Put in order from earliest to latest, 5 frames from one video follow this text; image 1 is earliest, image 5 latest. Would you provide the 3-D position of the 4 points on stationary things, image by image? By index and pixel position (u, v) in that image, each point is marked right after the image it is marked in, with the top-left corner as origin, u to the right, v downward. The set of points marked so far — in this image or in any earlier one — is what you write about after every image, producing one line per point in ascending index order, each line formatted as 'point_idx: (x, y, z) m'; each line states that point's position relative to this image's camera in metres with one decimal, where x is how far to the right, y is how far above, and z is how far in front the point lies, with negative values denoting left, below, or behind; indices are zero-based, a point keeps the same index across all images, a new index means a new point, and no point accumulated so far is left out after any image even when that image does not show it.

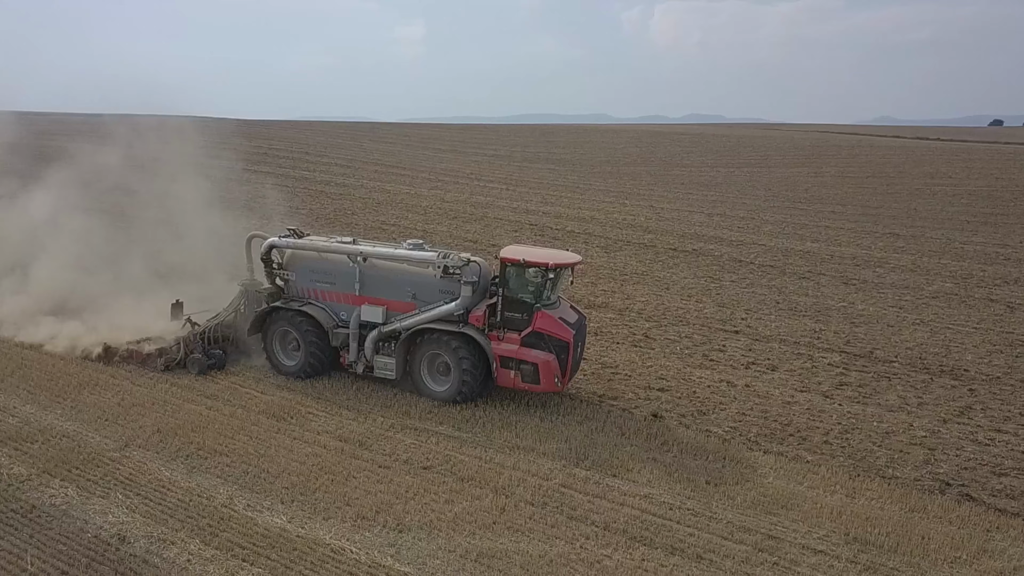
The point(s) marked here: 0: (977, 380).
0: (+5.8, -1.2, +10.6) m
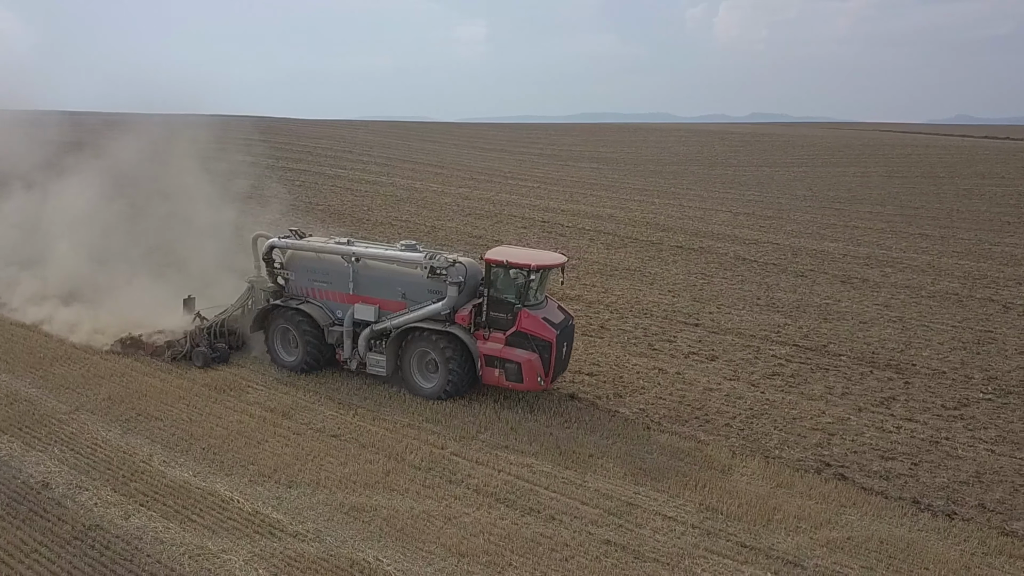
0: (+5.2, -1.1, +10.8) m
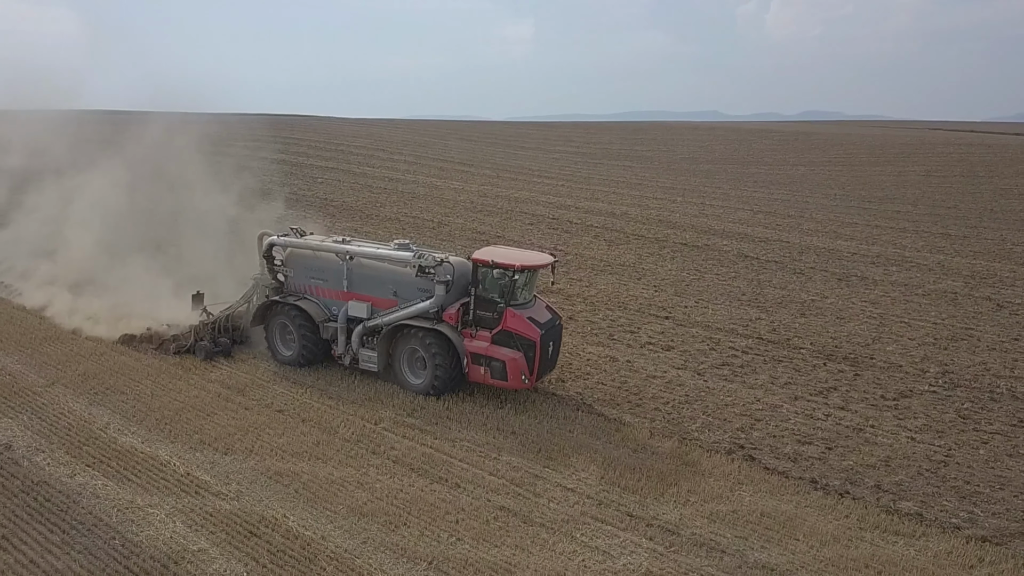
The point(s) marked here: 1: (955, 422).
0: (+4.7, -1.0, +11.0) m
1: (+4.8, -1.4, +9.0) m
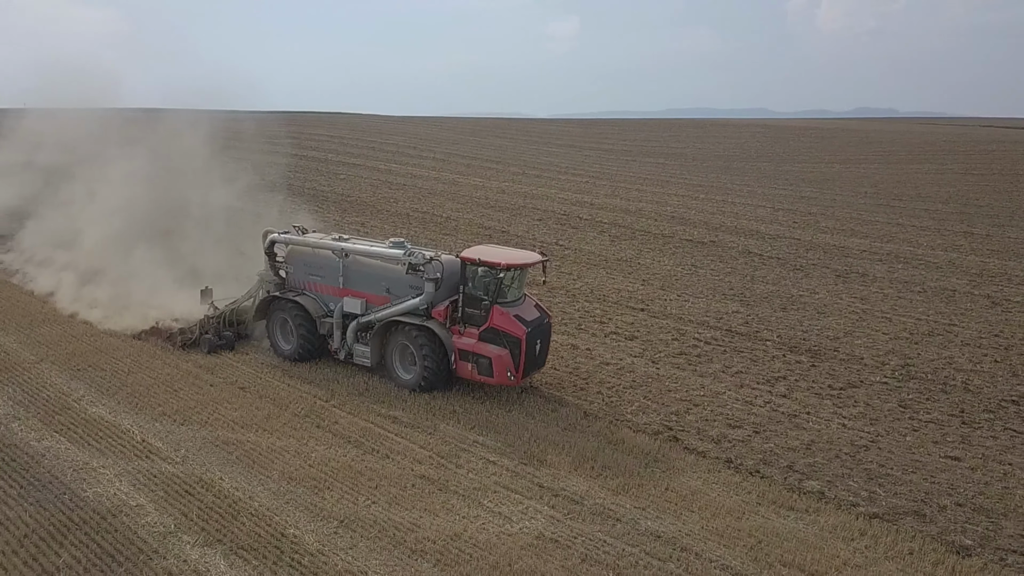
0: (+4.3, -1.0, +11.3) m
1: (+4.2, -1.4, +9.2) m
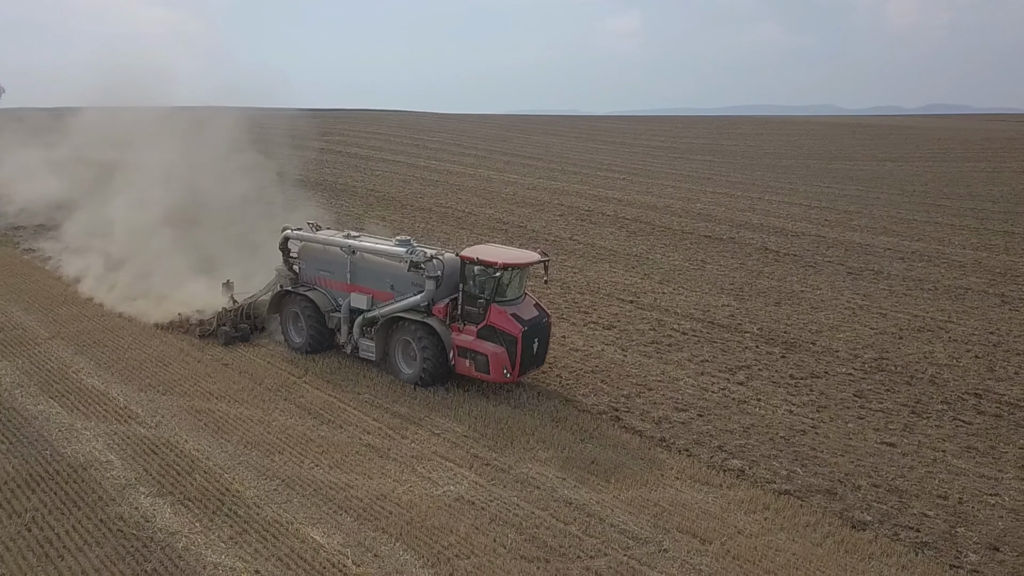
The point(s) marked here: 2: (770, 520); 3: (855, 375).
0: (+4.0, -0.9, +11.6) m
1: (+3.8, -1.3, +9.5) m
2: (+2.0, -1.8, +6.6) m
3: (+4.3, -1.1, +10.6) m
